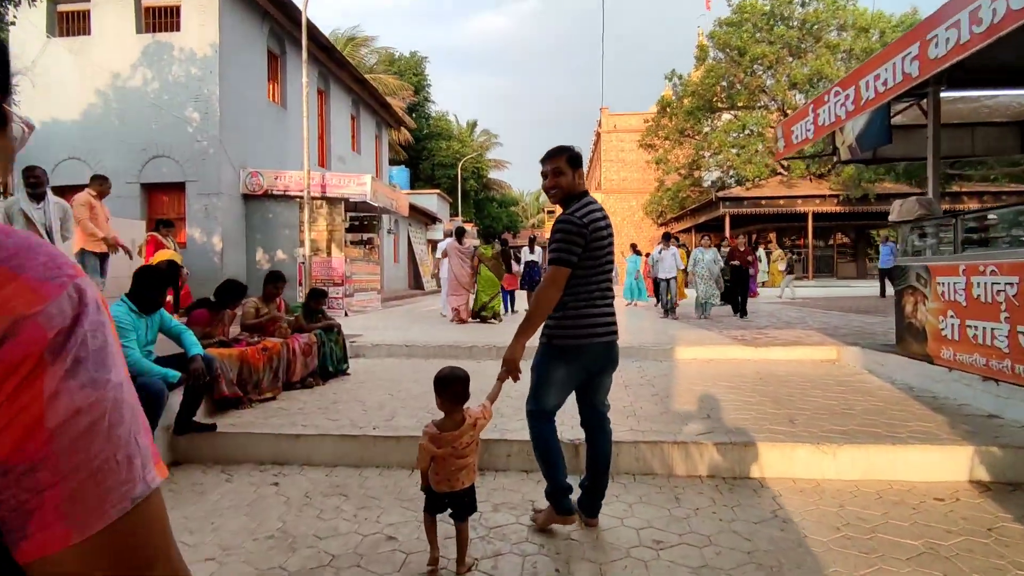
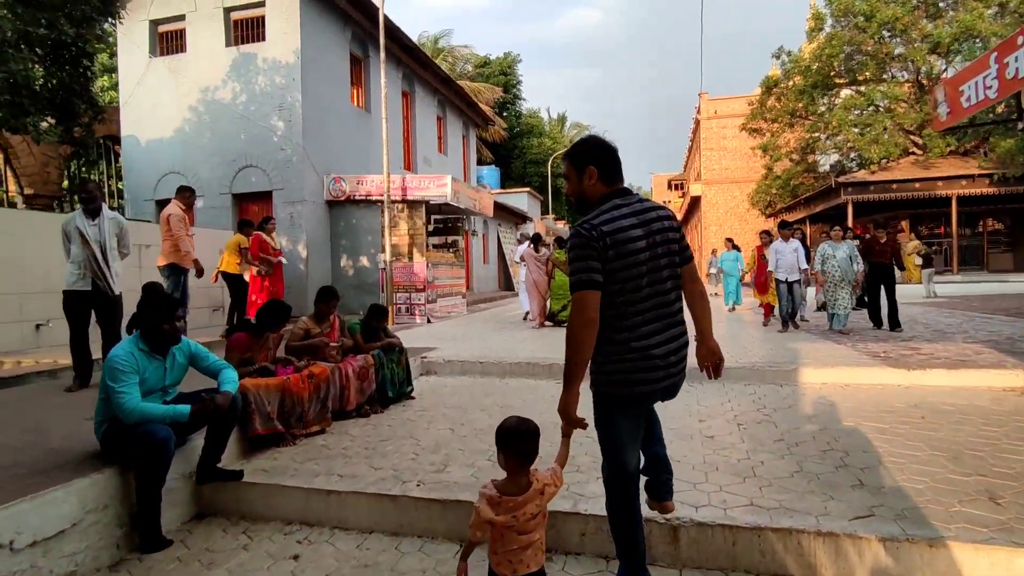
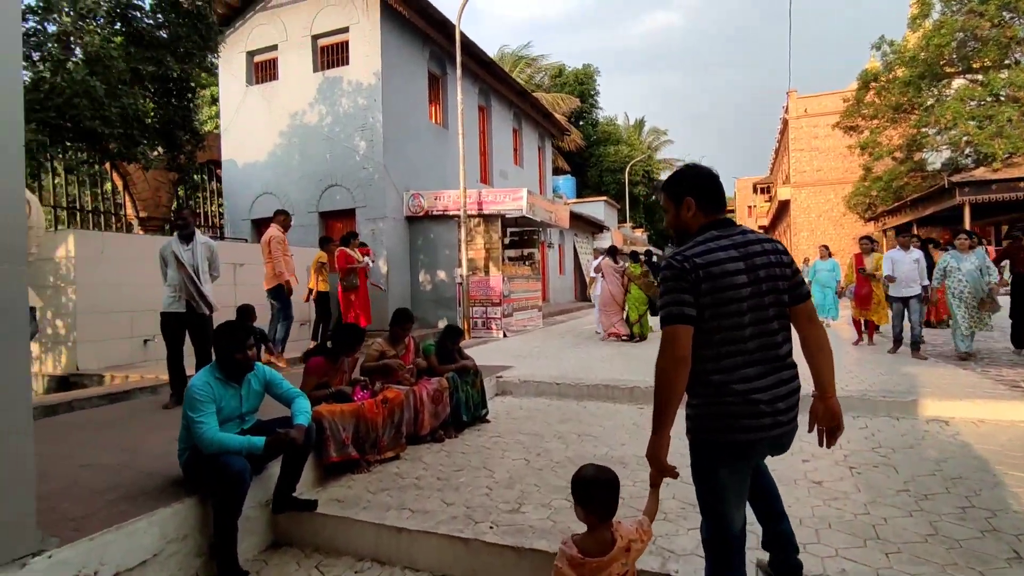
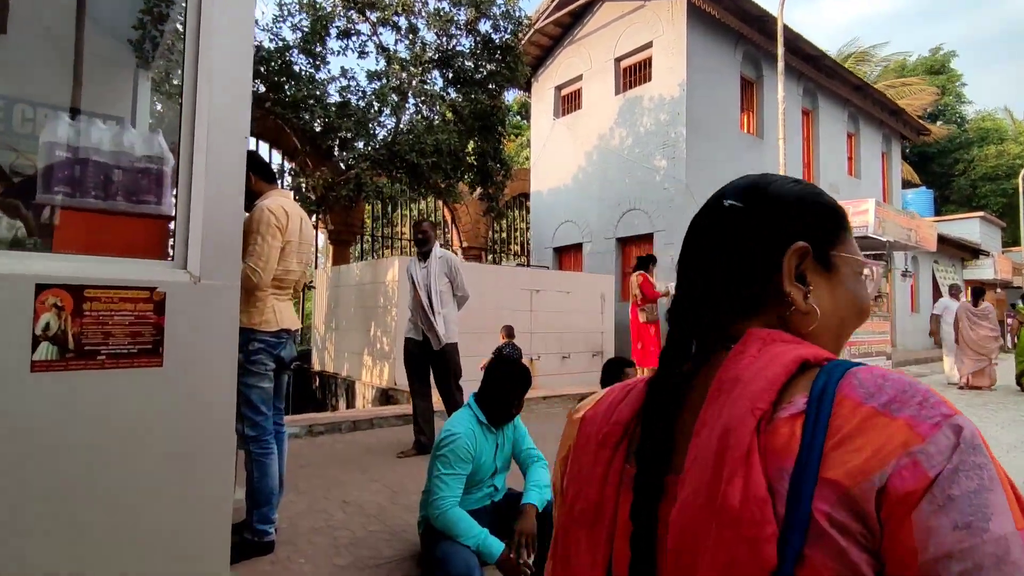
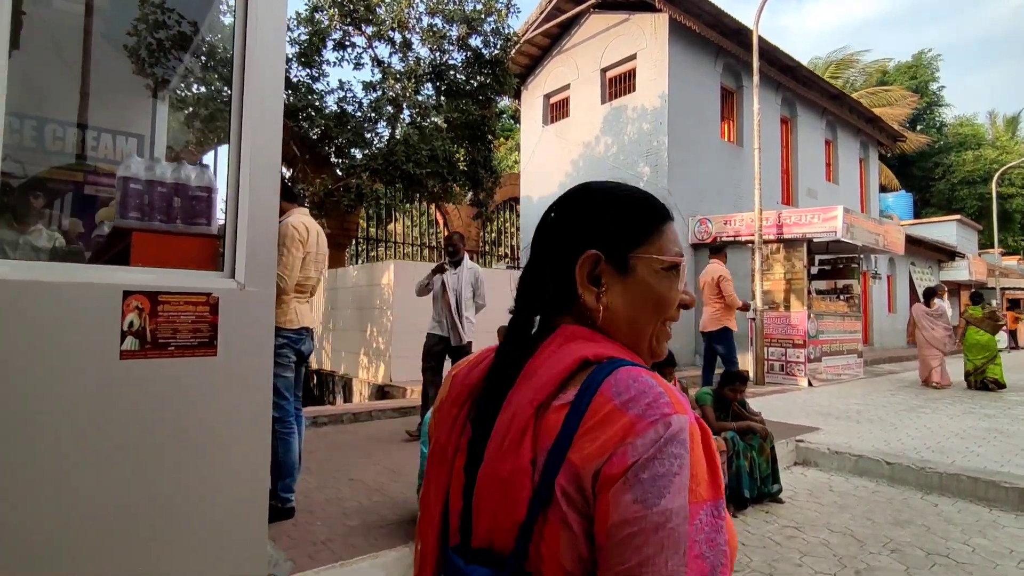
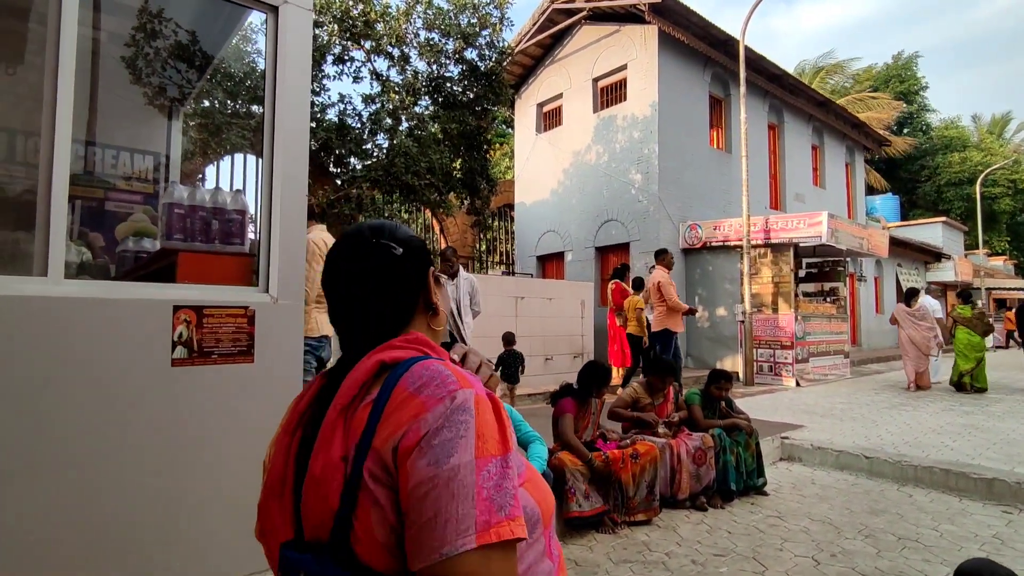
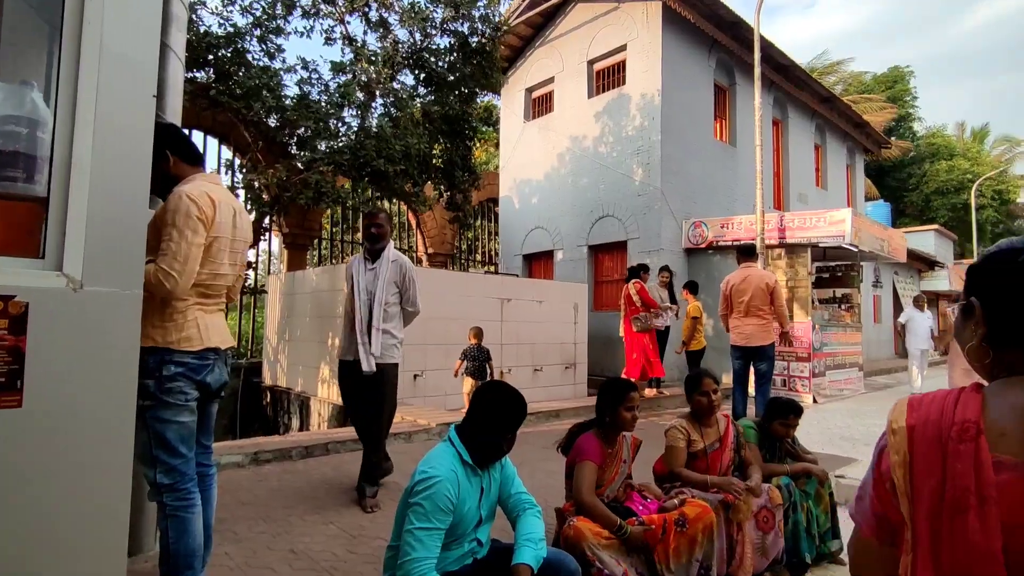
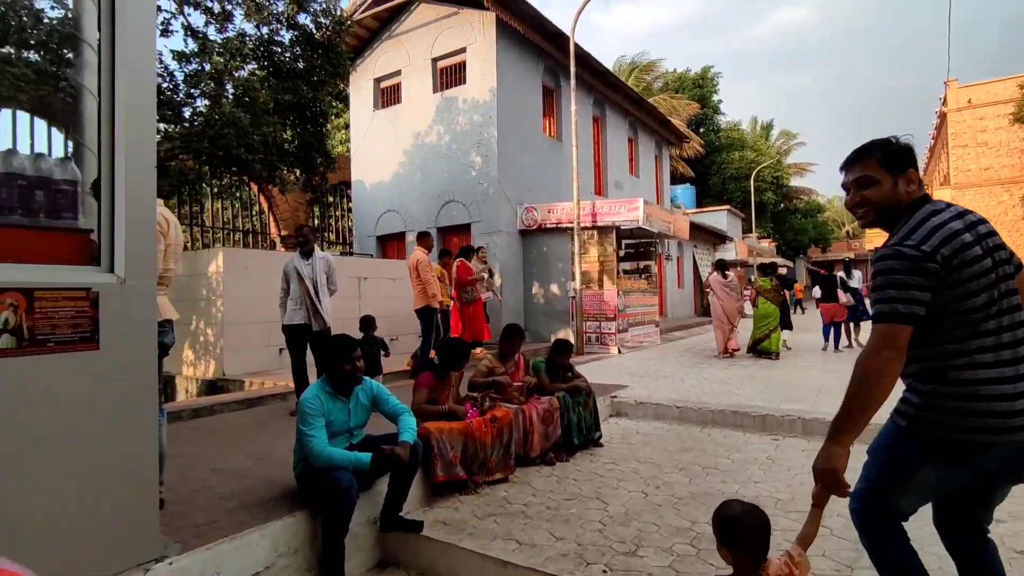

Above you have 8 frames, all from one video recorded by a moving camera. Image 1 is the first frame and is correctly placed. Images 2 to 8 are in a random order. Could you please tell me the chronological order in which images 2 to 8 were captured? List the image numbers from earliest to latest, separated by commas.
2, 3, 8, 6, 5, 4, 7
